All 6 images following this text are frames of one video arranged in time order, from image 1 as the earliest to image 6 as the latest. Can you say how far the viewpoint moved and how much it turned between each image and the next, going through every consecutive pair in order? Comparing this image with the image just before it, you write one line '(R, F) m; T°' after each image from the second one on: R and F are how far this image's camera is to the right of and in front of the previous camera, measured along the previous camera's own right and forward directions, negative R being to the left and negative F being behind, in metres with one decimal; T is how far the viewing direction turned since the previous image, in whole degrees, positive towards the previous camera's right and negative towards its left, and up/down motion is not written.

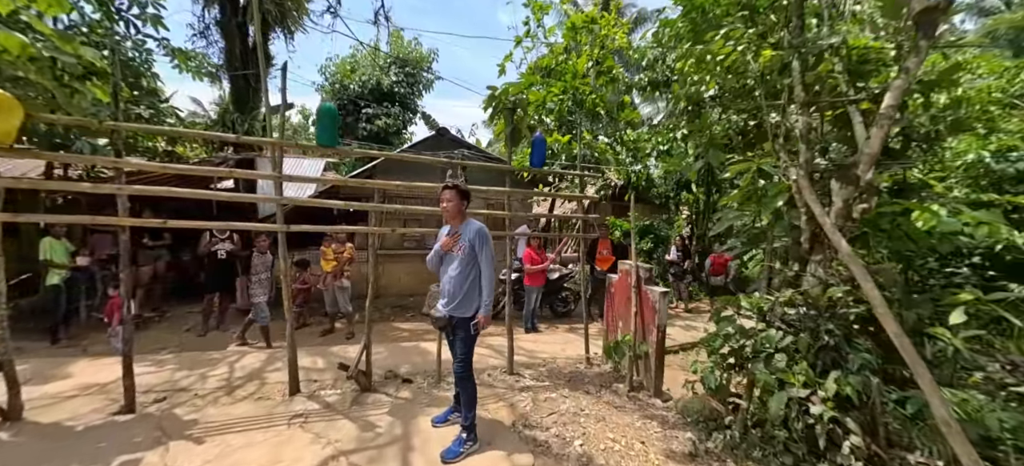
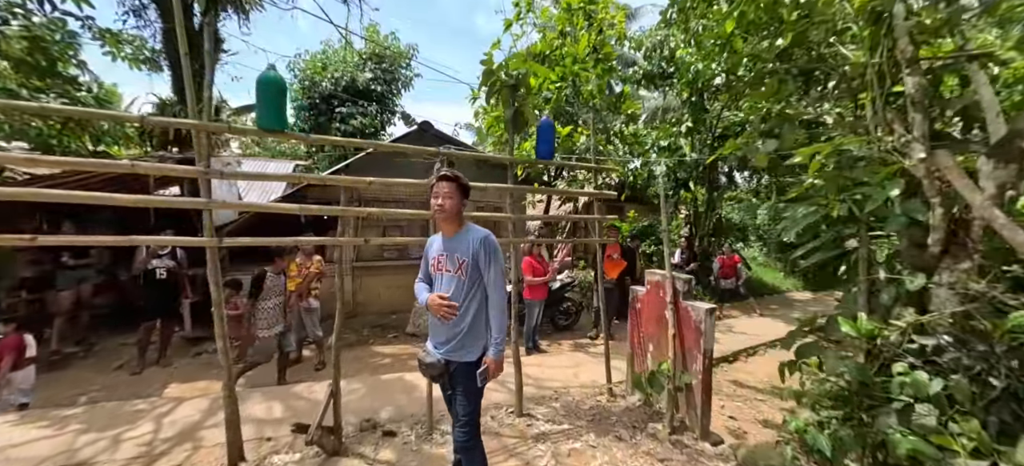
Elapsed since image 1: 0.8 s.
(-0.2, +0.8) m; +3°
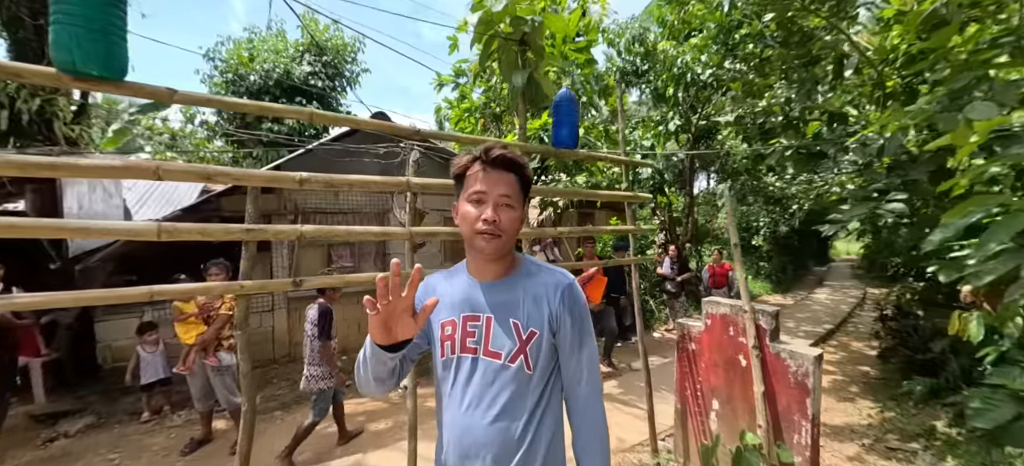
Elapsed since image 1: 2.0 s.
(-0.4, +1.1) m; +7°
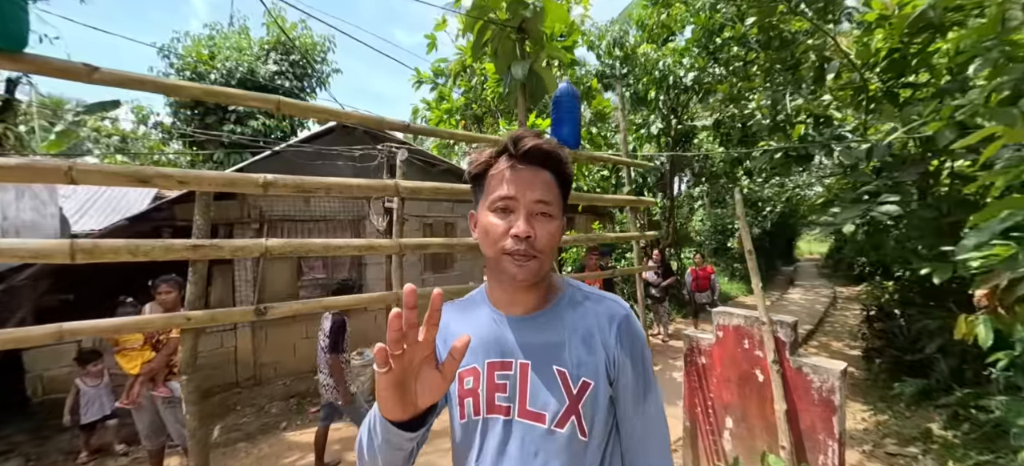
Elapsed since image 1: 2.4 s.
(-0.1, +0.3) m; +4°
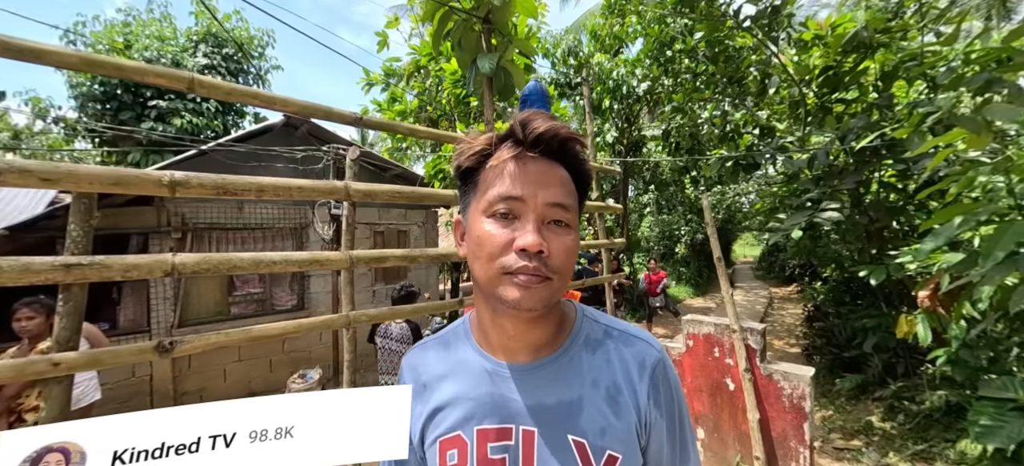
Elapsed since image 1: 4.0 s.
(-0.1, +0.2) m; +7°
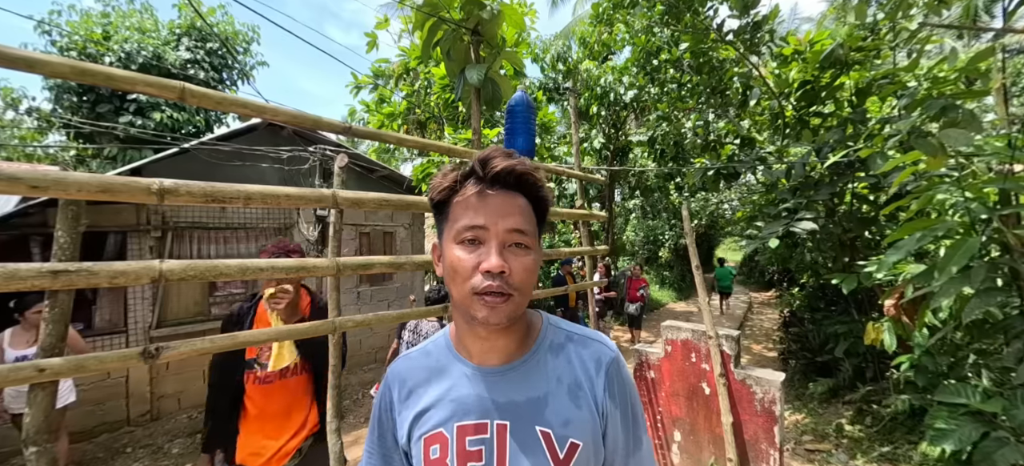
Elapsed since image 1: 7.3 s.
(0.0, 0.0) m; +2°
